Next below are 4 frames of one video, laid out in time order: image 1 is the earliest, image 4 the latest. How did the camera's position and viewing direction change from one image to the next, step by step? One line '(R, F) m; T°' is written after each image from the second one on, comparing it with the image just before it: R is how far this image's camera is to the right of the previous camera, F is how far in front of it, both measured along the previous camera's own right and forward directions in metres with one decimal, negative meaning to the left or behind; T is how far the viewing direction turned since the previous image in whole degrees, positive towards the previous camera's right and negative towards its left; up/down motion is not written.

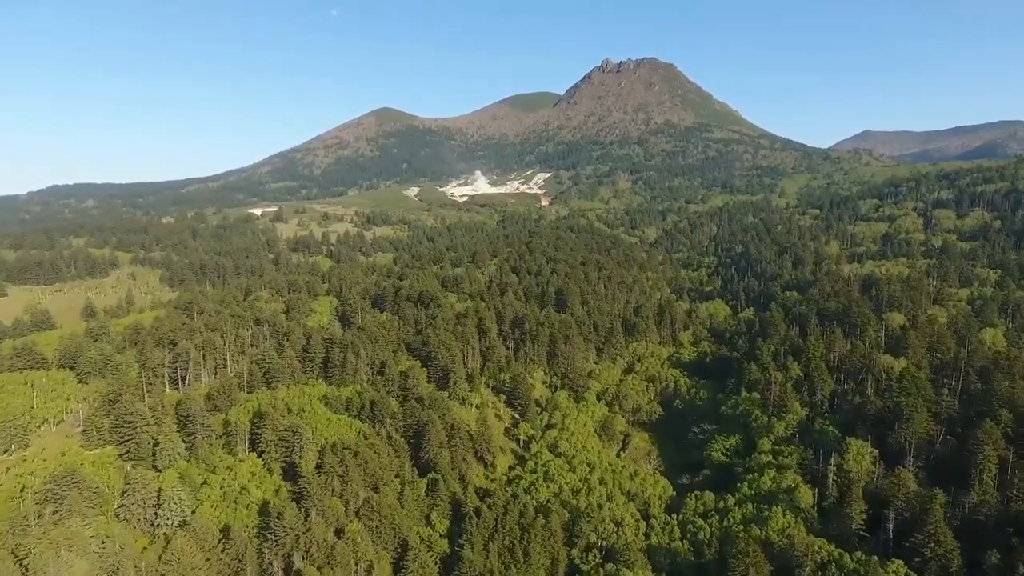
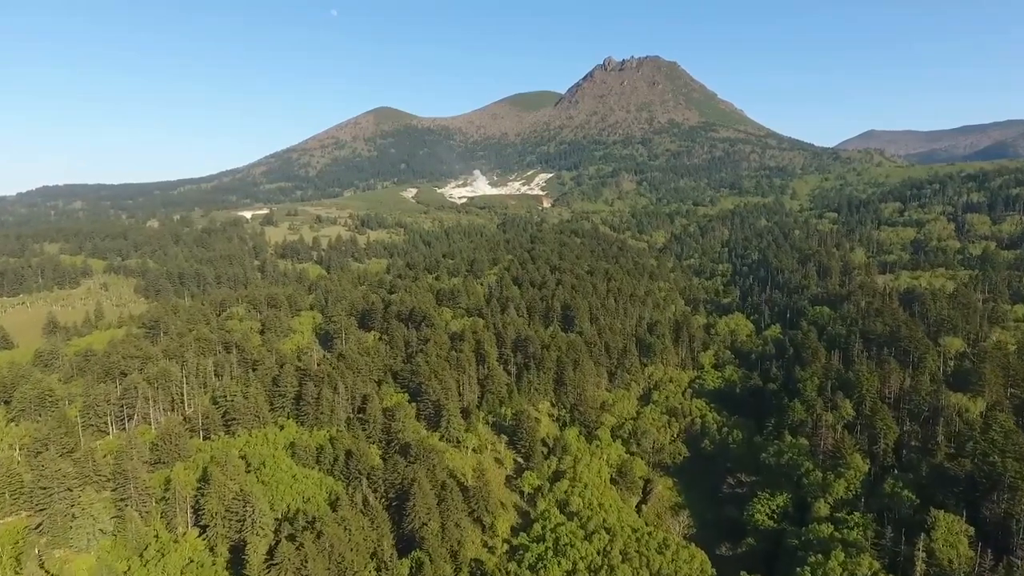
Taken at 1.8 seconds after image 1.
(-0.3, +13.8) m; 0°
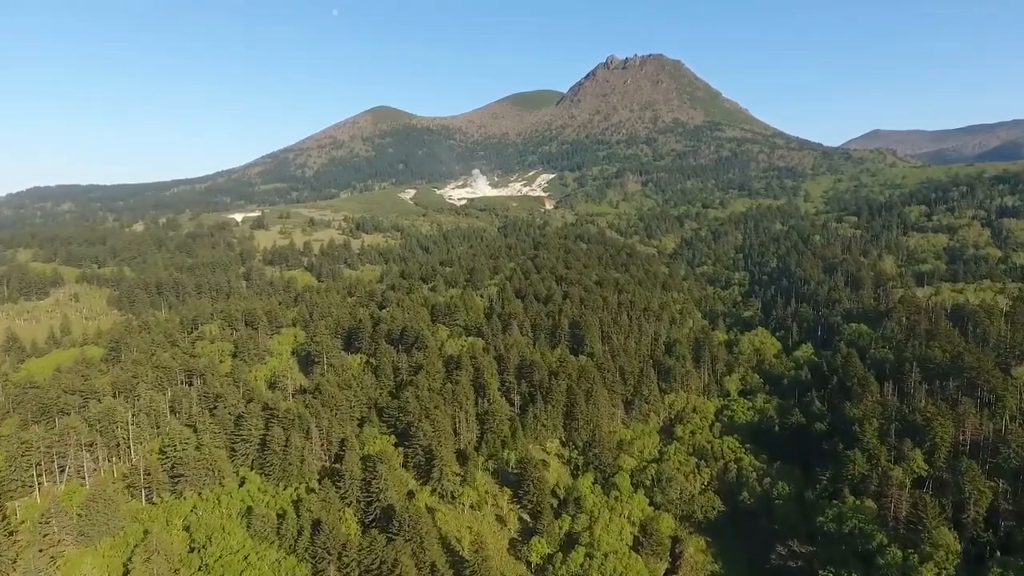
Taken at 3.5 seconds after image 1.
(-0.5, +13.2) m; 0°
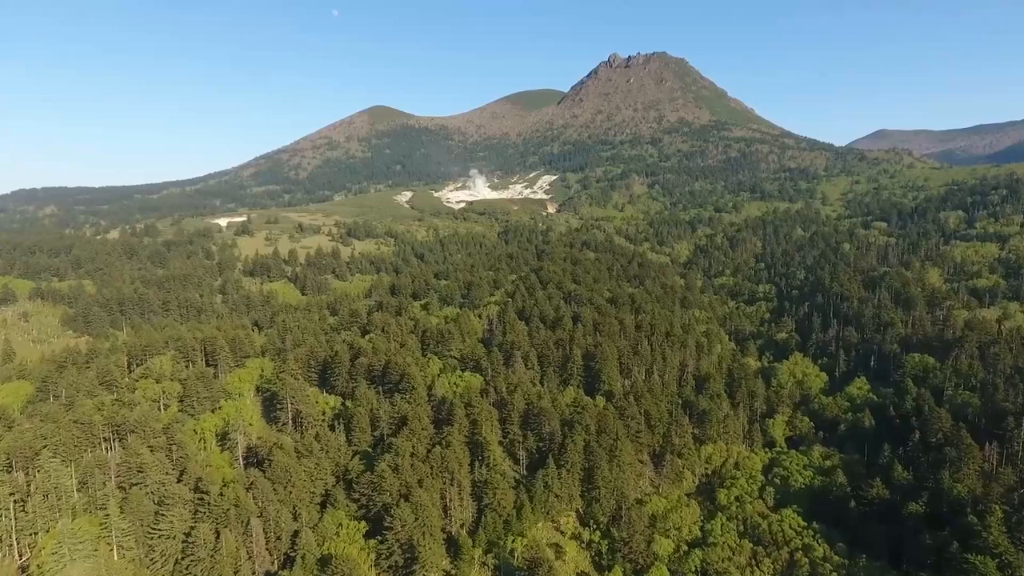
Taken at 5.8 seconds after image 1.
(-0.6, +17.8) m; 0°
